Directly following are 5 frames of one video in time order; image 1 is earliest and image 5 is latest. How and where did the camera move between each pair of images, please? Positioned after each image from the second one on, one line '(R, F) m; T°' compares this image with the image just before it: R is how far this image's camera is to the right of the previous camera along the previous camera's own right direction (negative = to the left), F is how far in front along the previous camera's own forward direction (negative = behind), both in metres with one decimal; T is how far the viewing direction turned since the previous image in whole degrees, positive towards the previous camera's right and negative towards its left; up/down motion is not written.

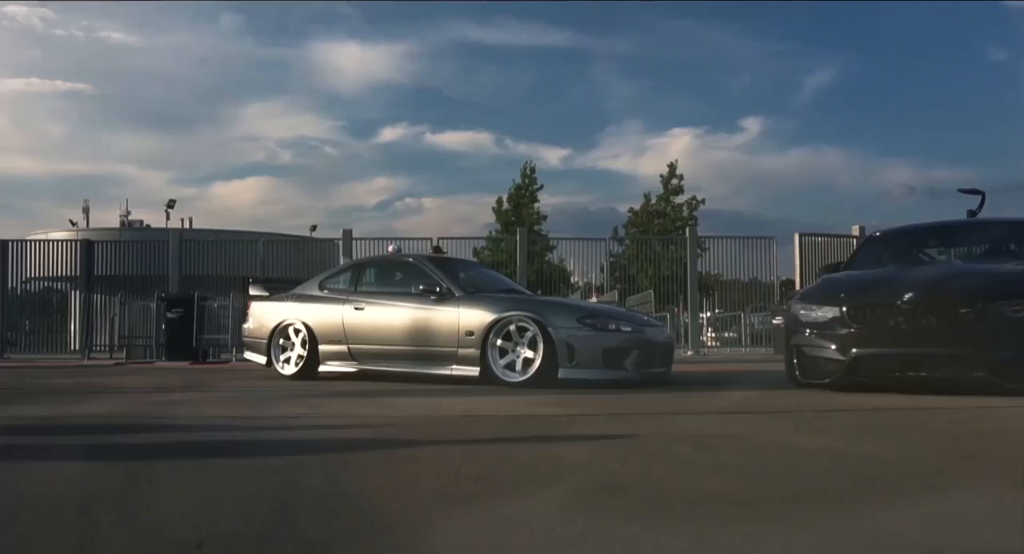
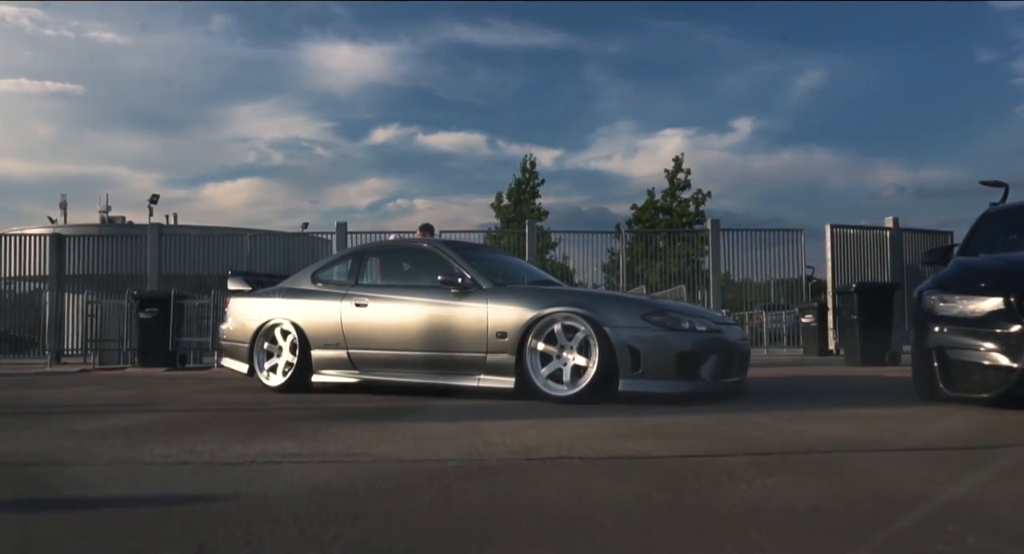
(-0.4, +2.4) m; 0°
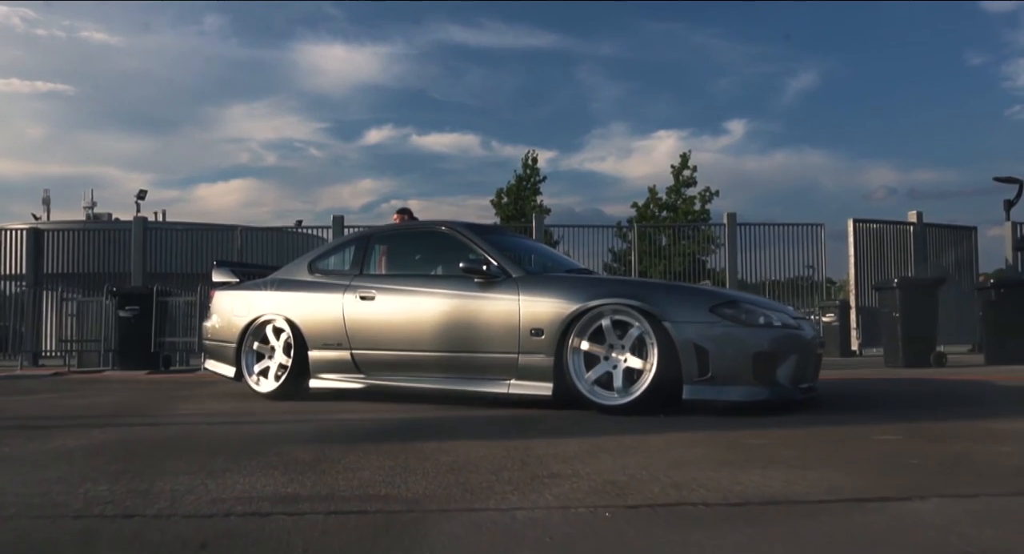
(-0.3, +1.5) m; 0°
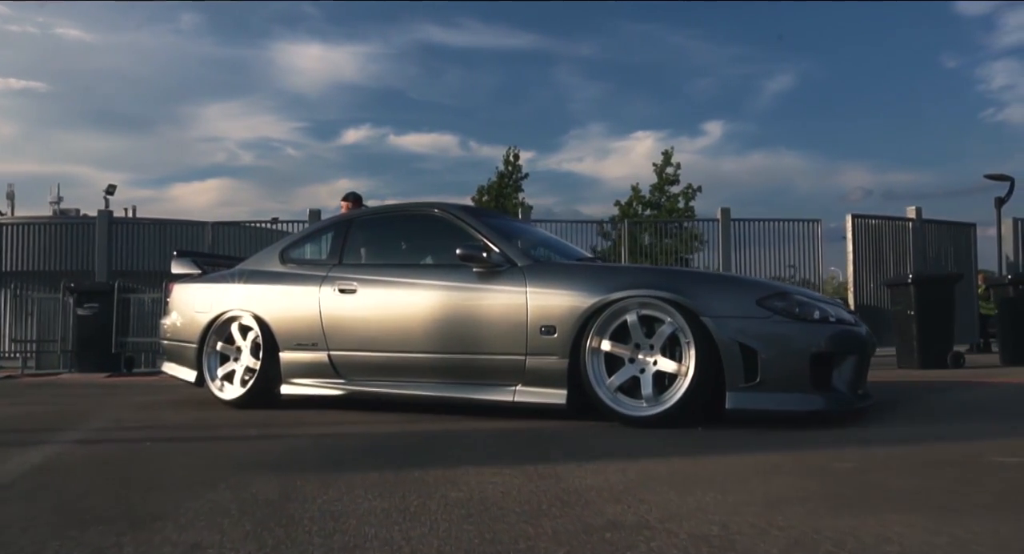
(-0.2, +1.2) m; +1°
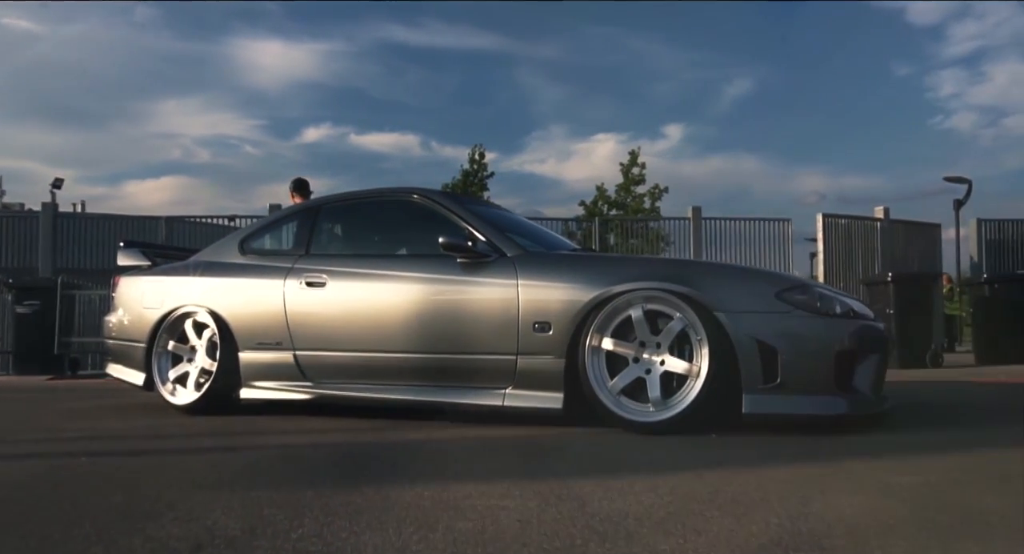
(-0.2, +0.7) m; +2°
